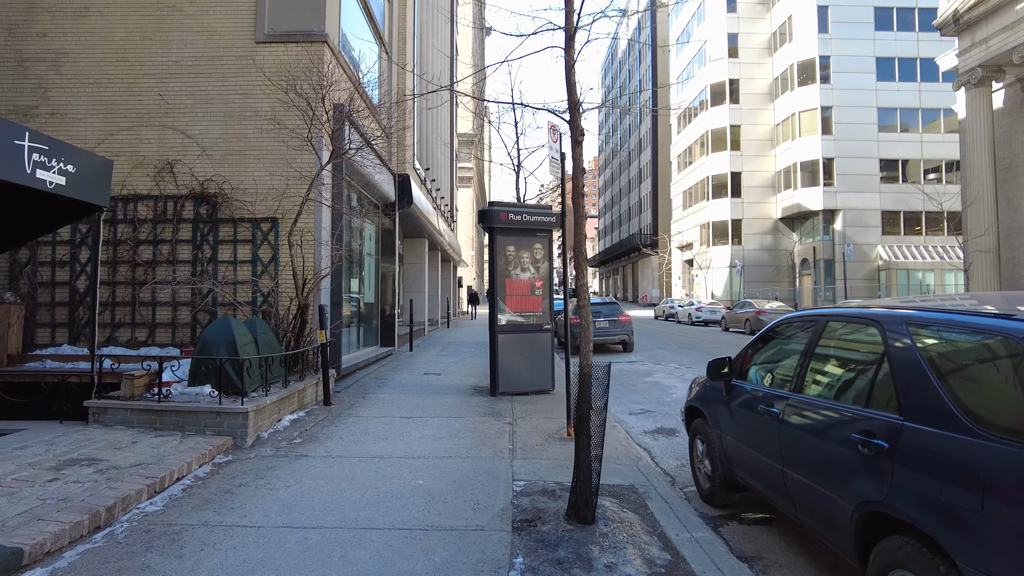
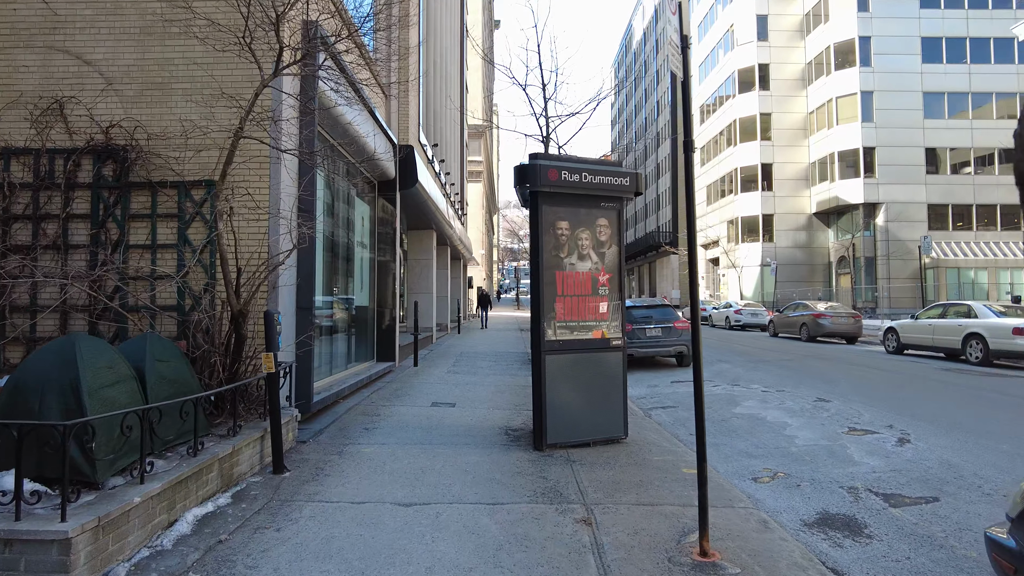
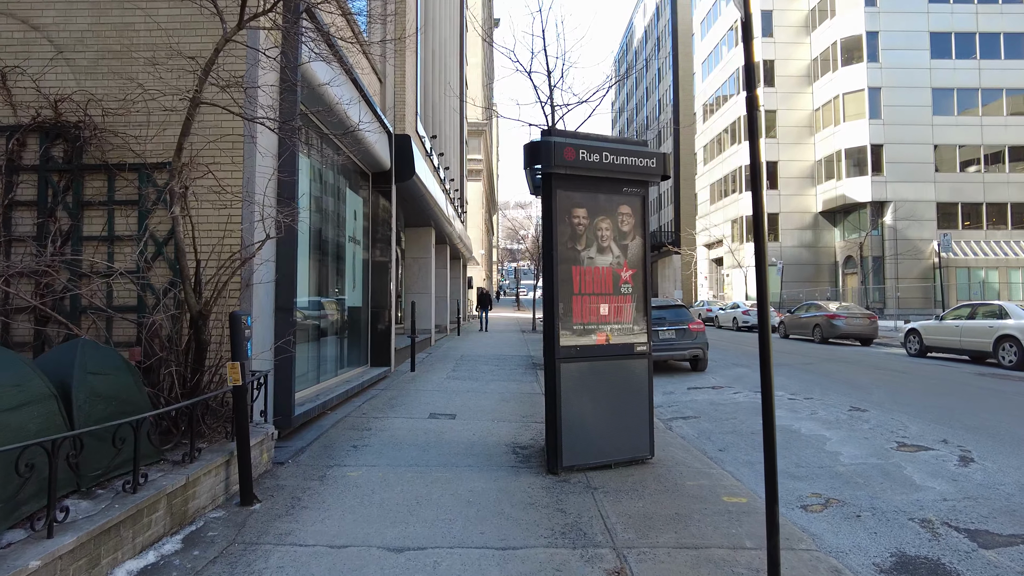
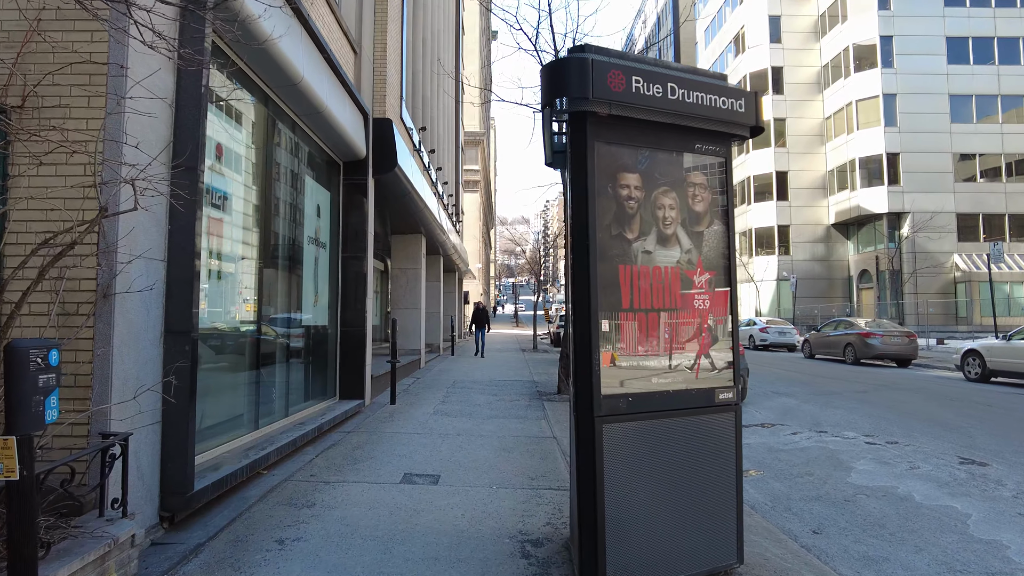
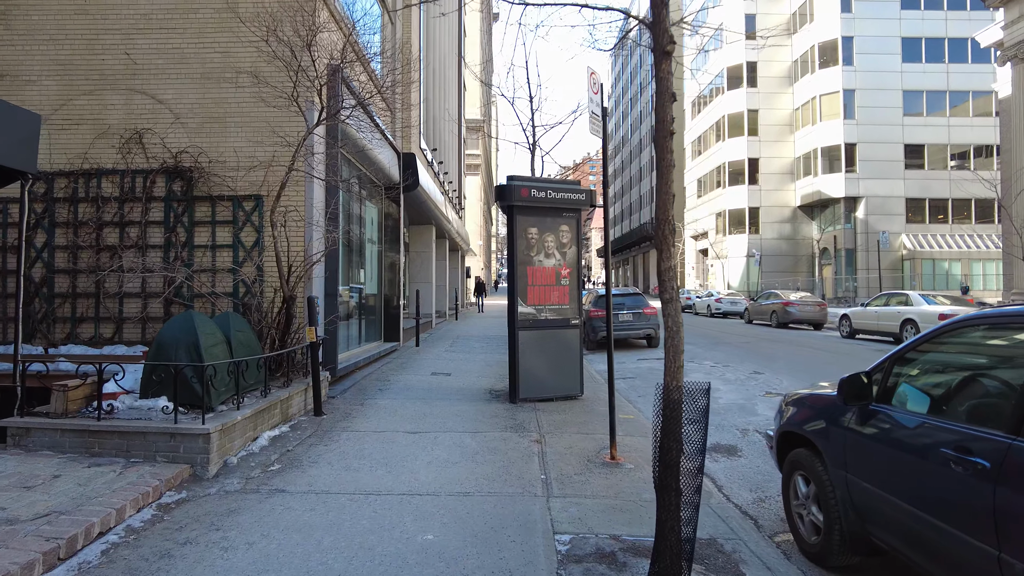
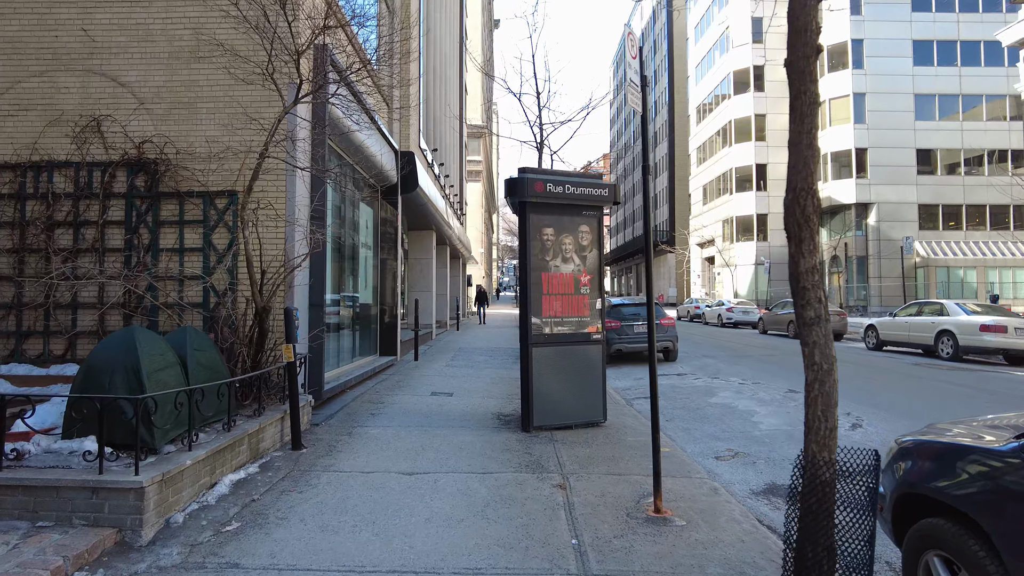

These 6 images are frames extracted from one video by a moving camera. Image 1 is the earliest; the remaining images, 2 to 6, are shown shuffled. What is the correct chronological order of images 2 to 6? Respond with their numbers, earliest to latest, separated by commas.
5, 6, 2, 3, 4
